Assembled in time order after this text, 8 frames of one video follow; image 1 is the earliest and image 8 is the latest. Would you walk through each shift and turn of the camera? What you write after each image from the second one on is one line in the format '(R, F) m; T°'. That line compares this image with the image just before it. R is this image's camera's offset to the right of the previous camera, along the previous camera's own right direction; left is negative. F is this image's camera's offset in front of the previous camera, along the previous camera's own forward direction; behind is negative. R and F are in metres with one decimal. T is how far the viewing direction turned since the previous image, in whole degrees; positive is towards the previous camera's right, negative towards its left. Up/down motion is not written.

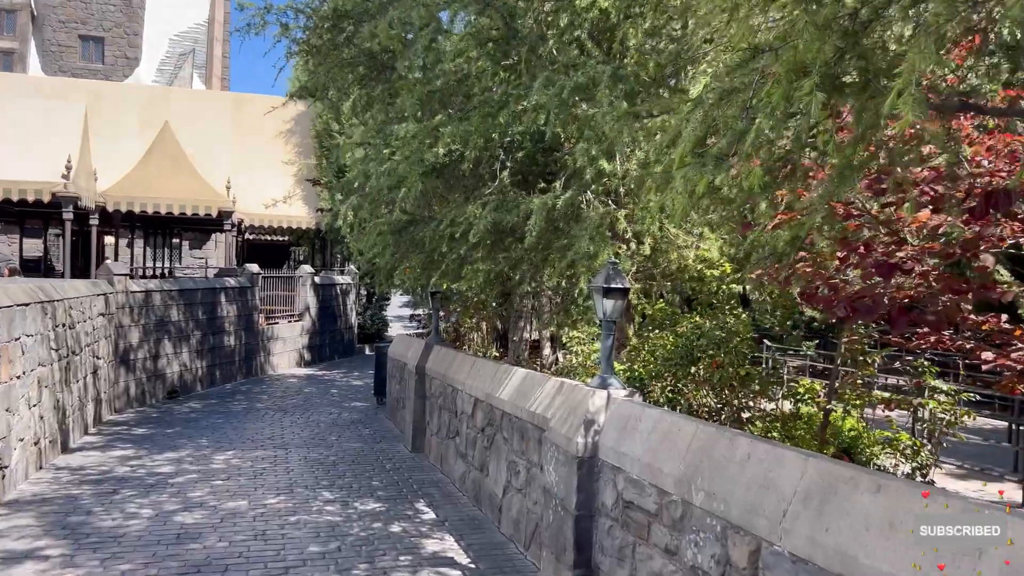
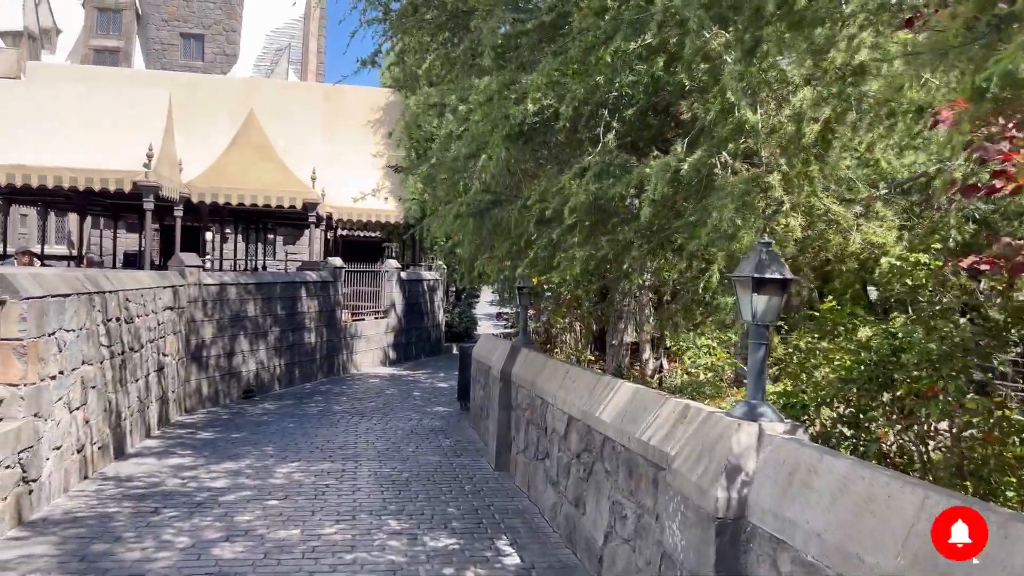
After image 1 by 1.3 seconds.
(-0.1, +1.2) m; -6°
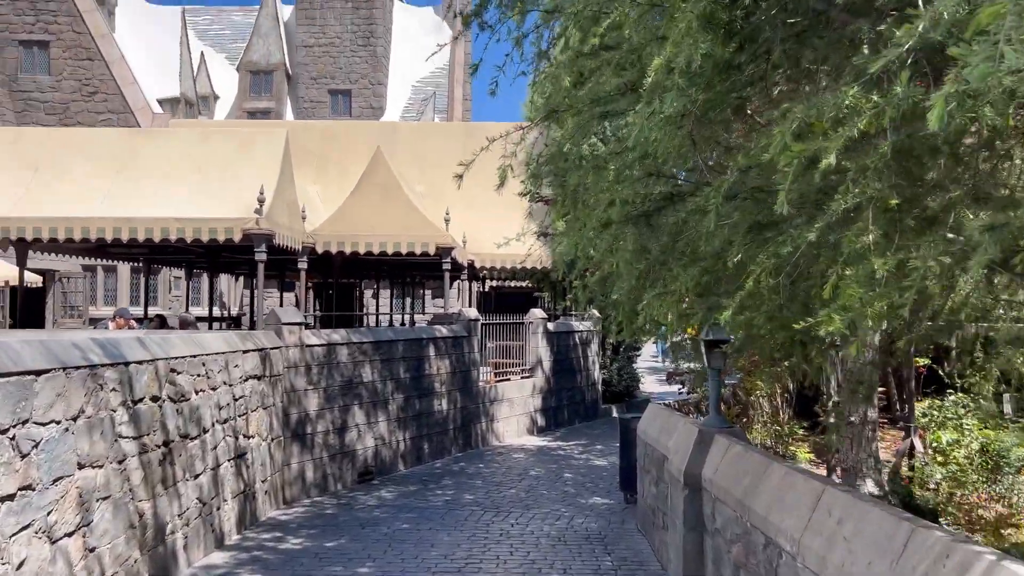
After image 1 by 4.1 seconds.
(-0.1, +2.5) m; -11°
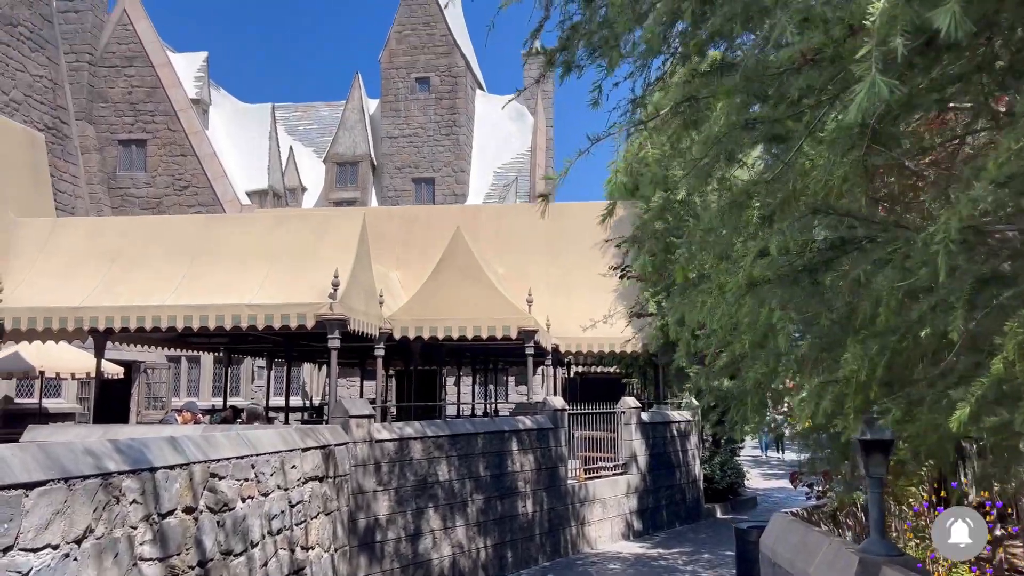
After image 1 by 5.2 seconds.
(-0.1, +1.0) m; -6°
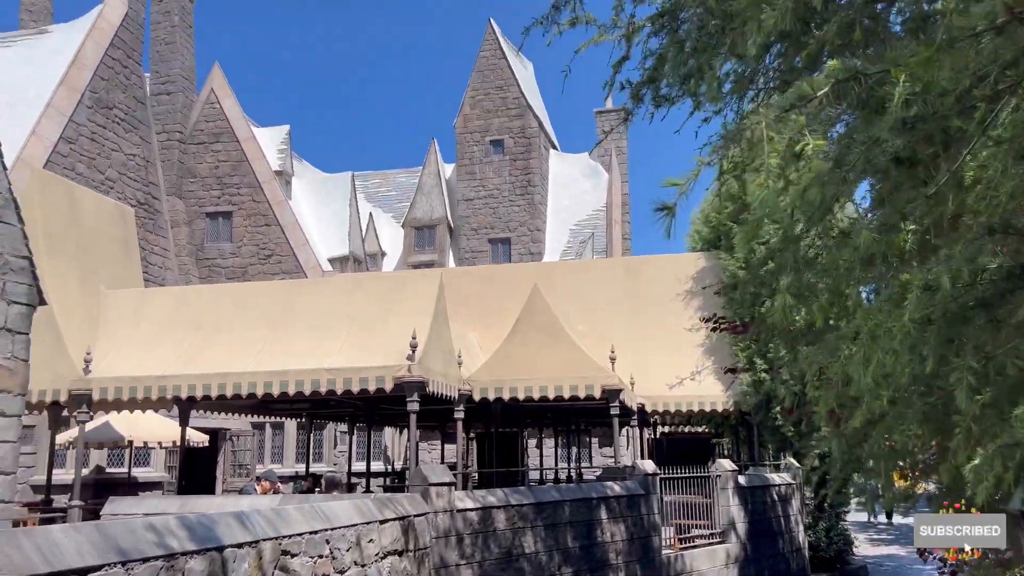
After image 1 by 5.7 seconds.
(0.0, +0.4) m; -5°
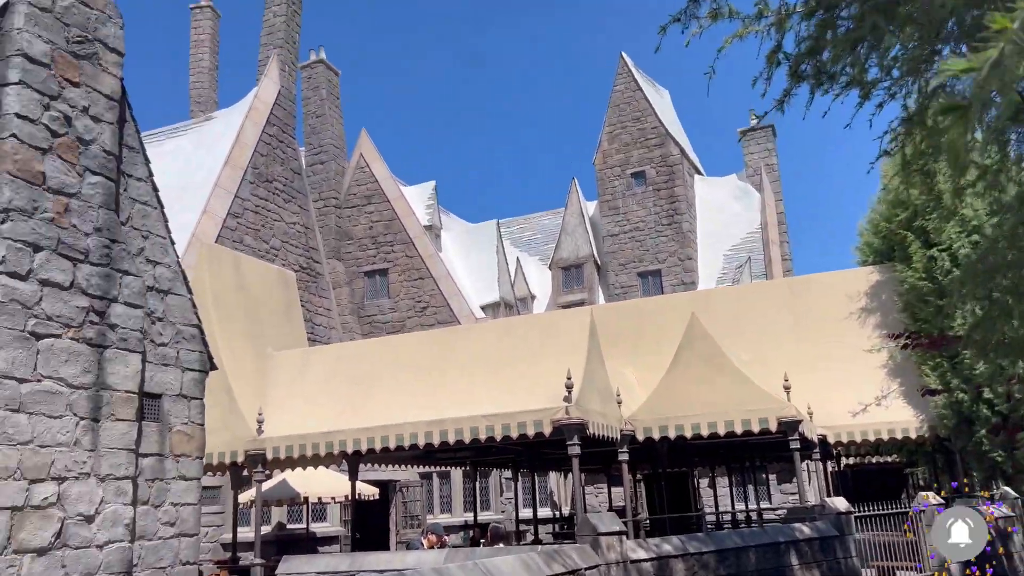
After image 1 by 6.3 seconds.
(0.0, +0.4) m; -10°
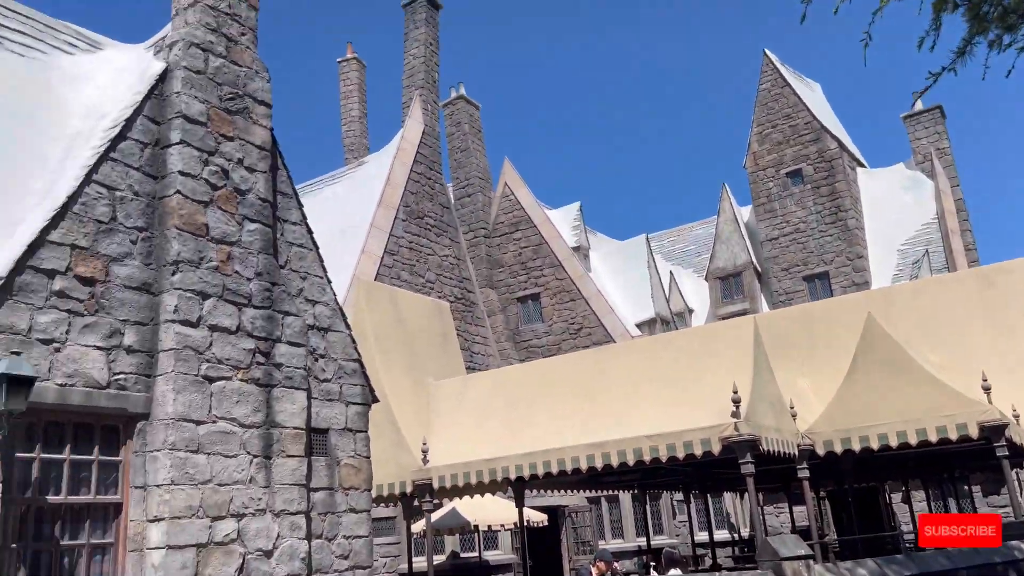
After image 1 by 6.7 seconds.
(0.0, +0.3) m; -11°
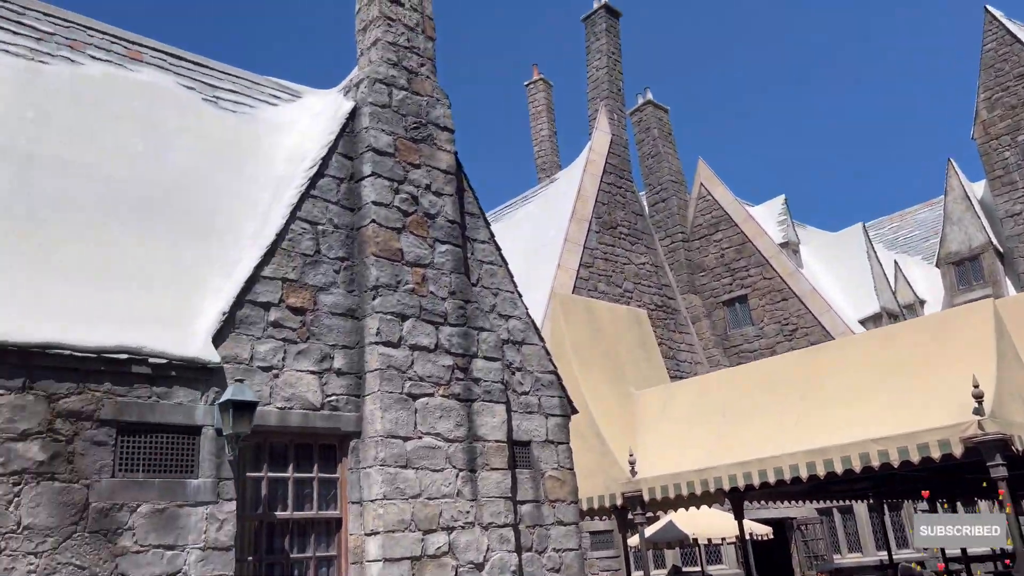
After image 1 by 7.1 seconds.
(+0.1, +0.2) m; -14°
